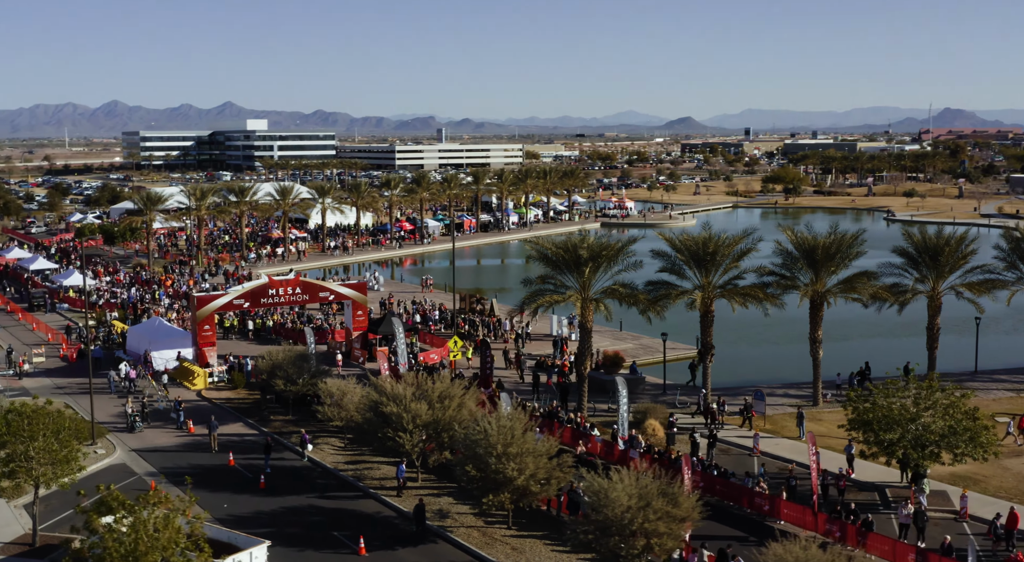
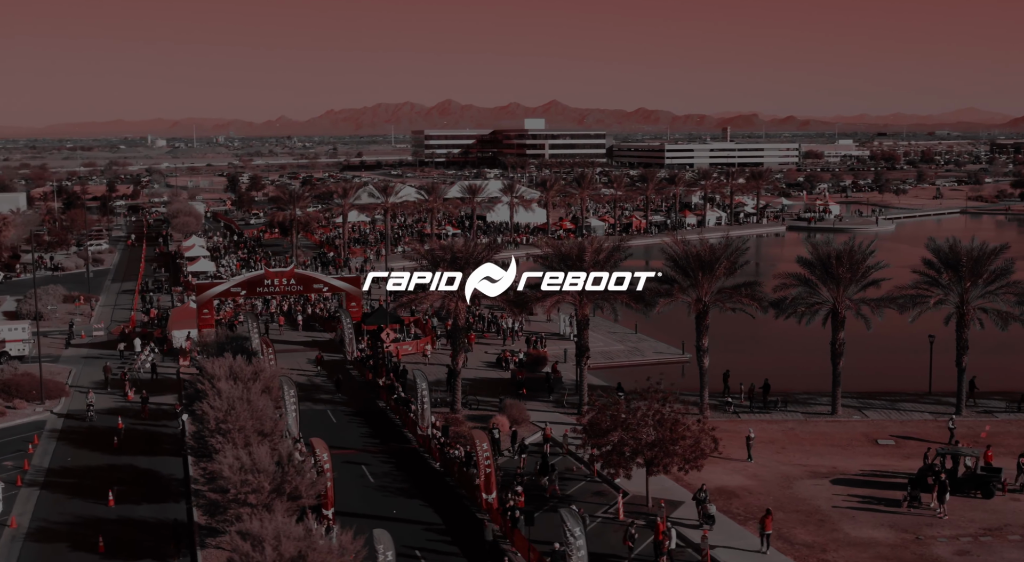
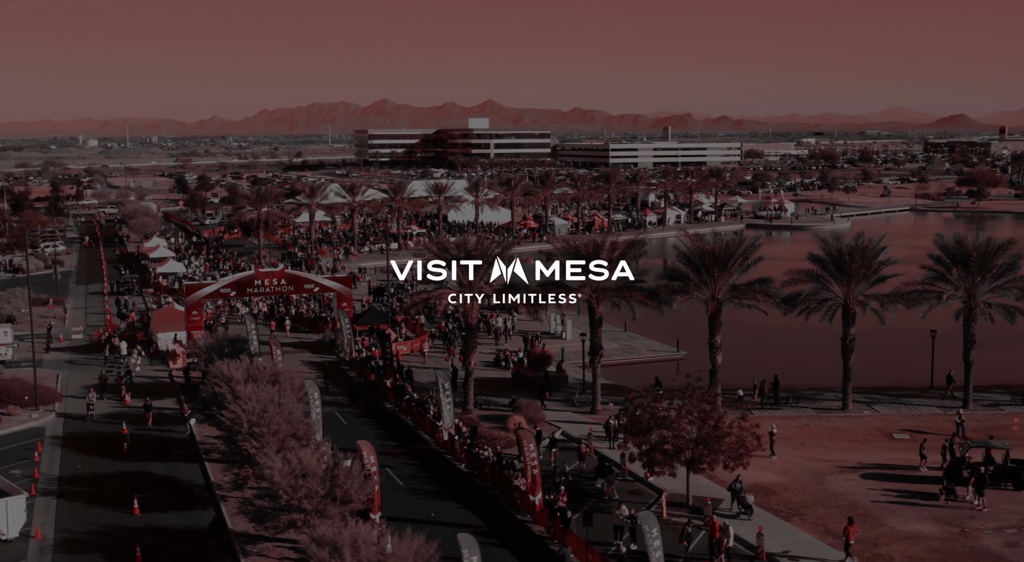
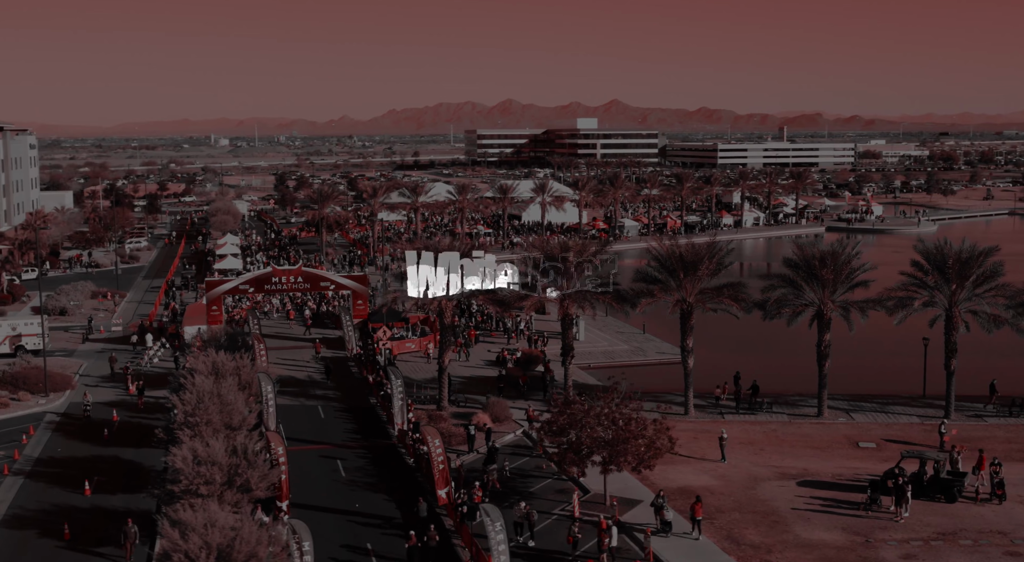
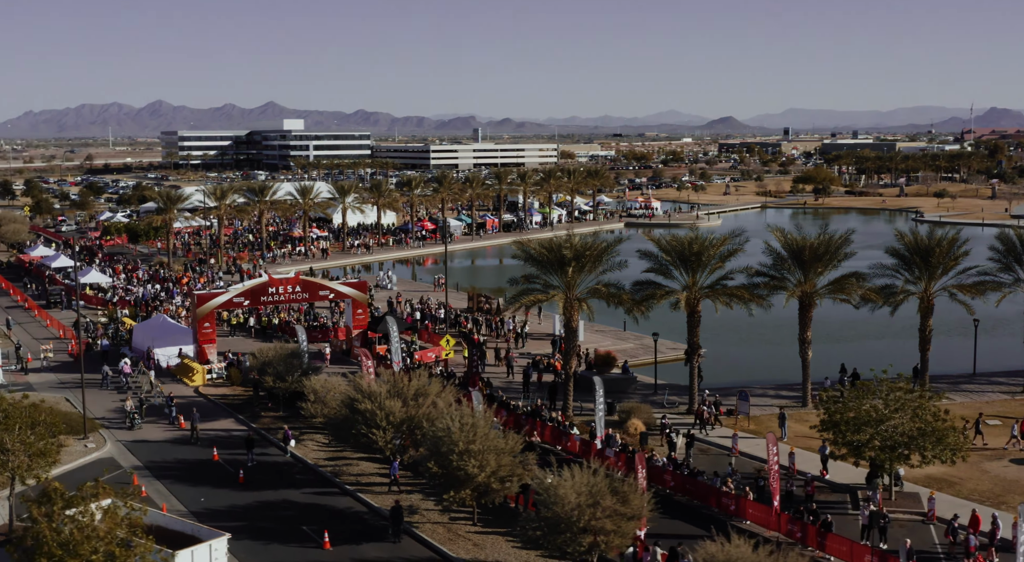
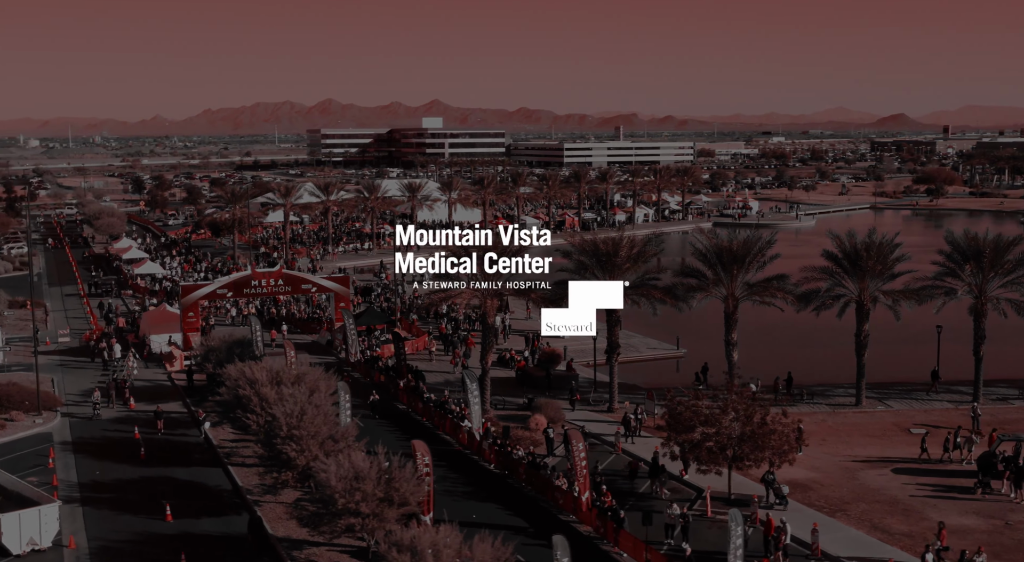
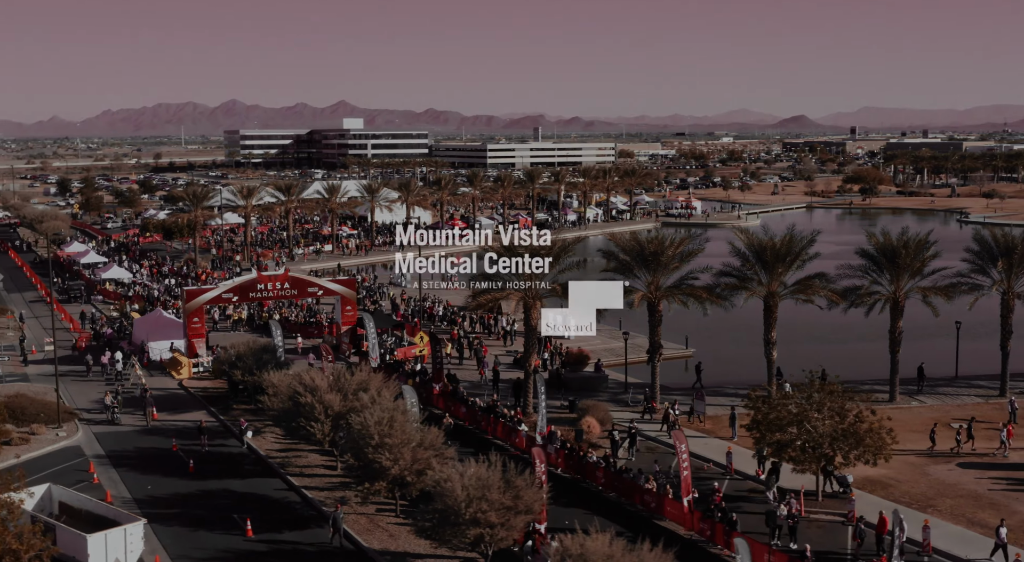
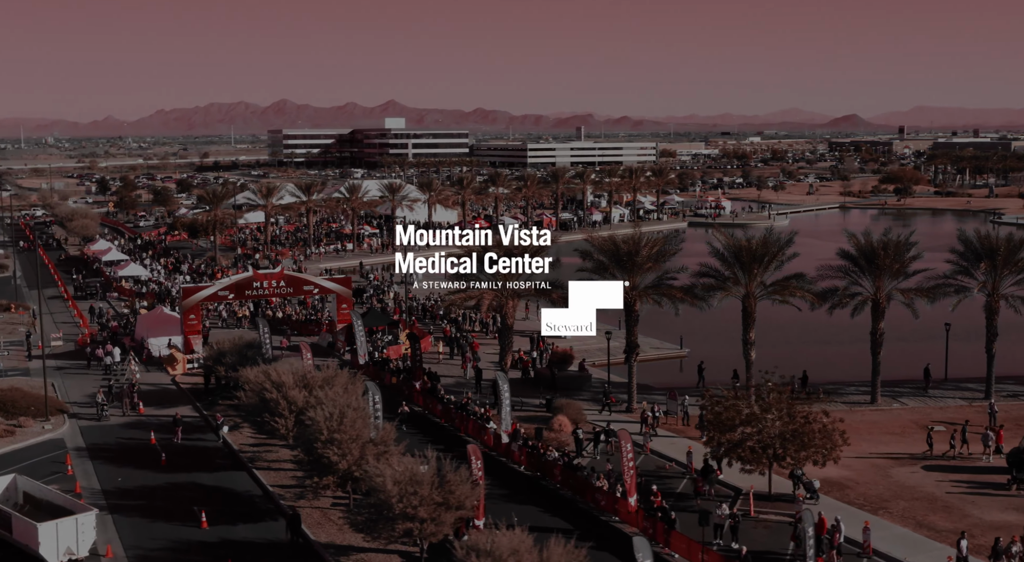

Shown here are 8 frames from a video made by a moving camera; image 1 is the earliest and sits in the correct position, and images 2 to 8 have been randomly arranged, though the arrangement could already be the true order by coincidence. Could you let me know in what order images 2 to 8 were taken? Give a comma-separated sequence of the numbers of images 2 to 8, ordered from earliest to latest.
5, 7, 8, 6, 3, 2, 4
